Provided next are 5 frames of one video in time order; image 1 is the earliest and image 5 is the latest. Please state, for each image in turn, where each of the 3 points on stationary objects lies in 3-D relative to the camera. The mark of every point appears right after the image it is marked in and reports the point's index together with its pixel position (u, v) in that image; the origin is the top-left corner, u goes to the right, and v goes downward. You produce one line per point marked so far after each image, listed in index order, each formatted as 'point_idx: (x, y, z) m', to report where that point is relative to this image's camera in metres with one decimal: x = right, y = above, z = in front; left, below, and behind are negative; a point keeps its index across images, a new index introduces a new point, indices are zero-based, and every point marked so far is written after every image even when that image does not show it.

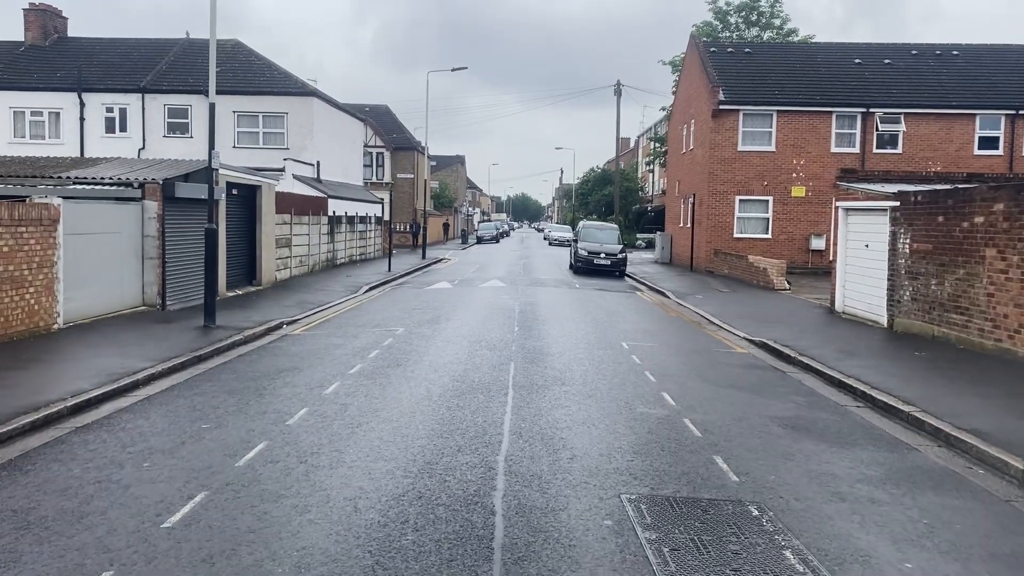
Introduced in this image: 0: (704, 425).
0: (+1.8, -1.3, +7.9) m
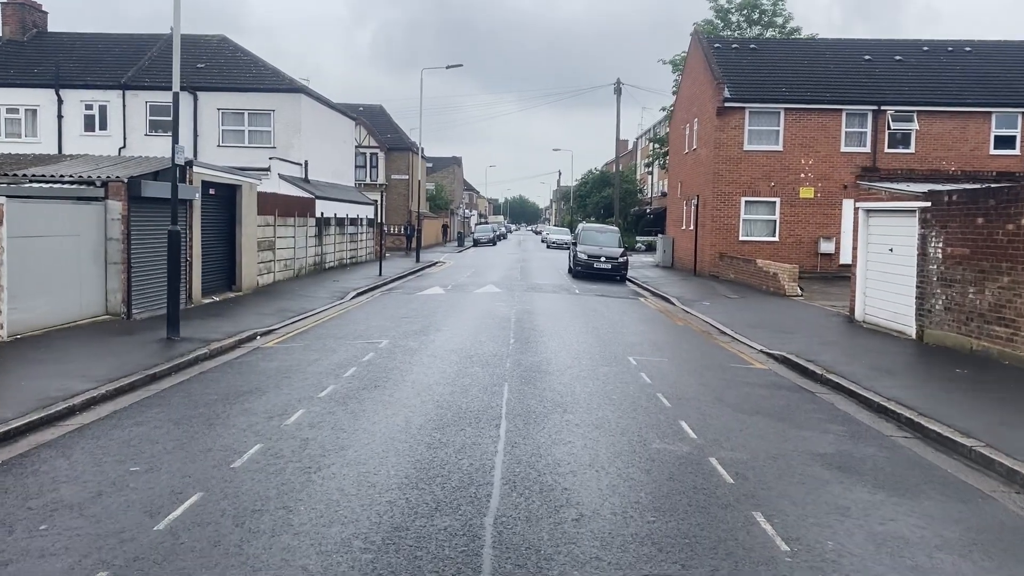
0: (+1.7, -1.4, +6.6) m
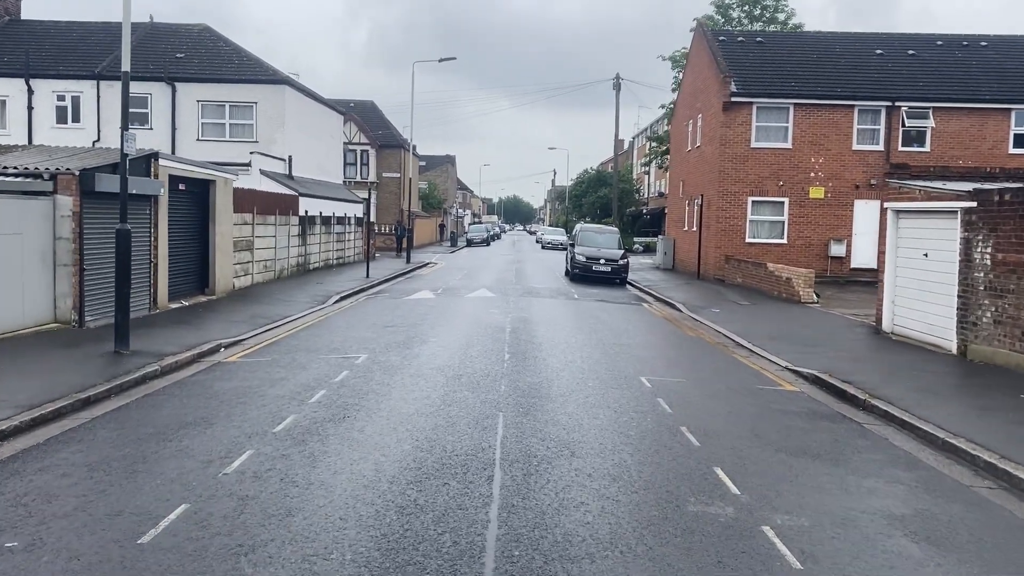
0: (+1.7, -1.5, +5.1) m
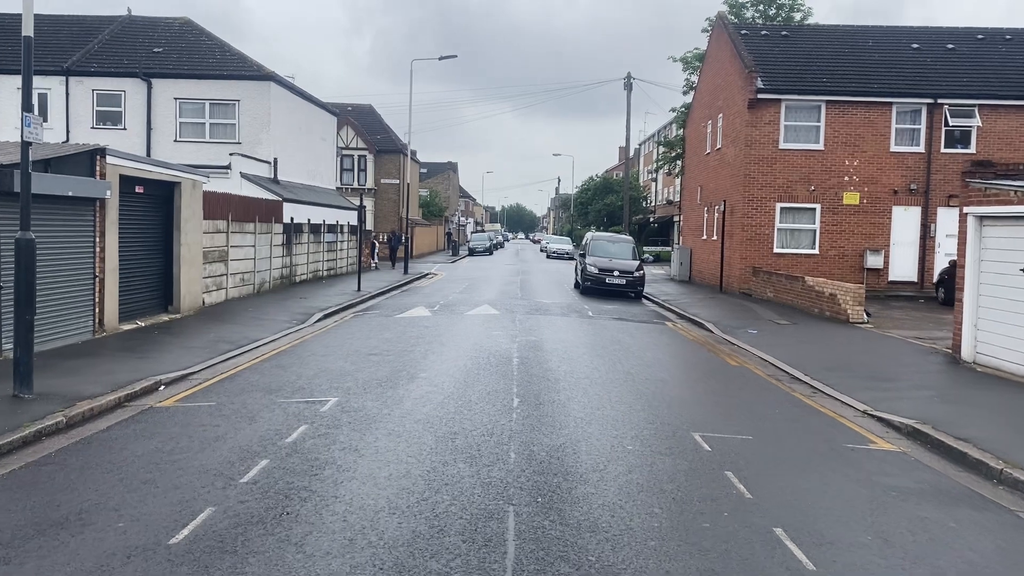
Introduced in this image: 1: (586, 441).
0: (+1.8, -1.7, +2.6) m
1: (+0.6, -1.3, +7.3) m
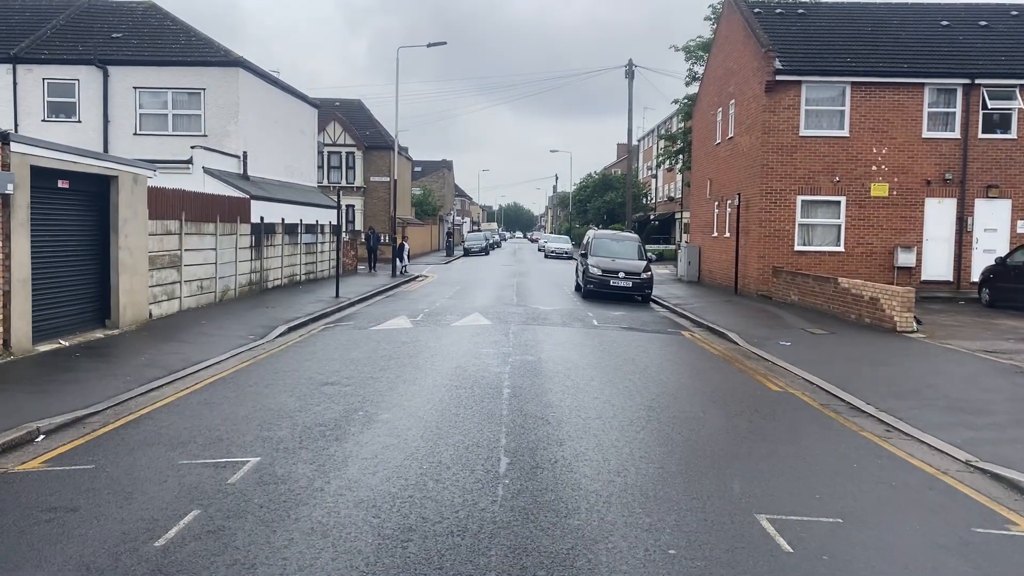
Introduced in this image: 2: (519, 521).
0: (+1.7, -1.8, +0.1) m
1: (+0.5, -1.4, +4.9) m
2: (0.0, -1.4, +5.2) m
